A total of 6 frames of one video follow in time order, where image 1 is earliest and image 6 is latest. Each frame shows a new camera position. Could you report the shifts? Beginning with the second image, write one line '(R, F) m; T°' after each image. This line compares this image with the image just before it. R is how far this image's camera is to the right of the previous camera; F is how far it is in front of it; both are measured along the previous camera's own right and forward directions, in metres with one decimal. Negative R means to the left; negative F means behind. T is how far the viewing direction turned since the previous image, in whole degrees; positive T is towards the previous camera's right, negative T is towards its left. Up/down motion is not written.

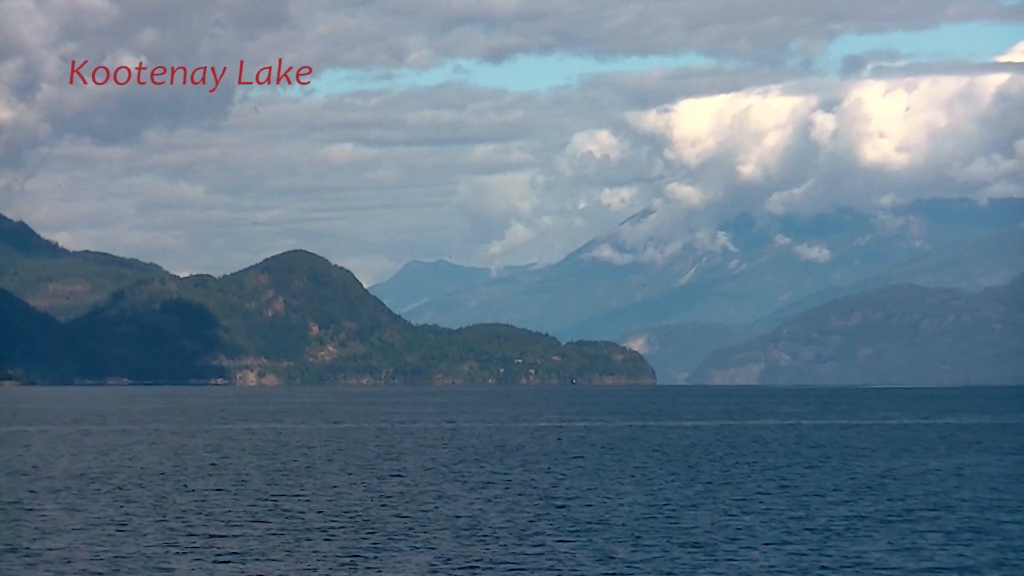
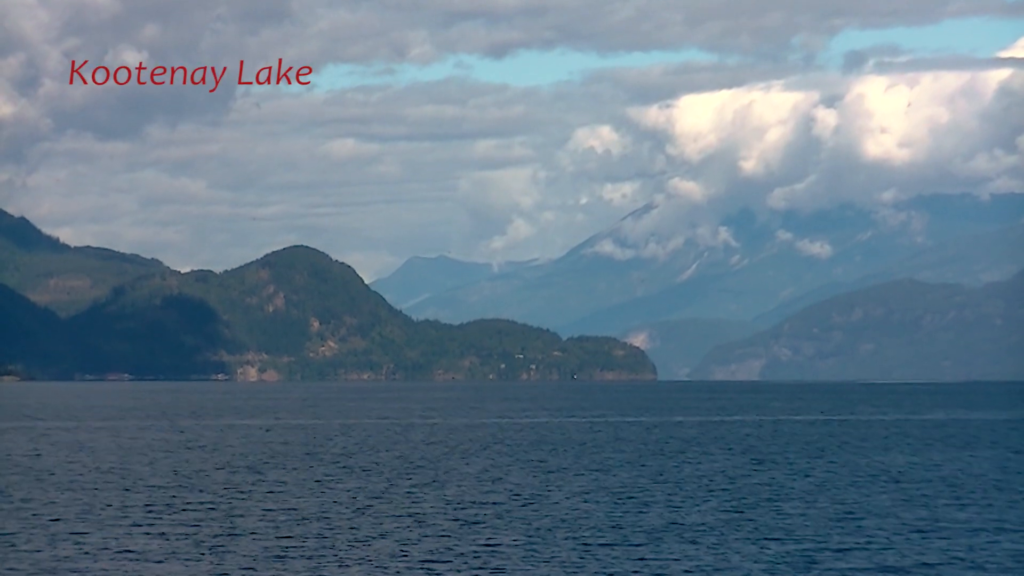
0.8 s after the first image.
(+2.8, -0.2) m; 0°
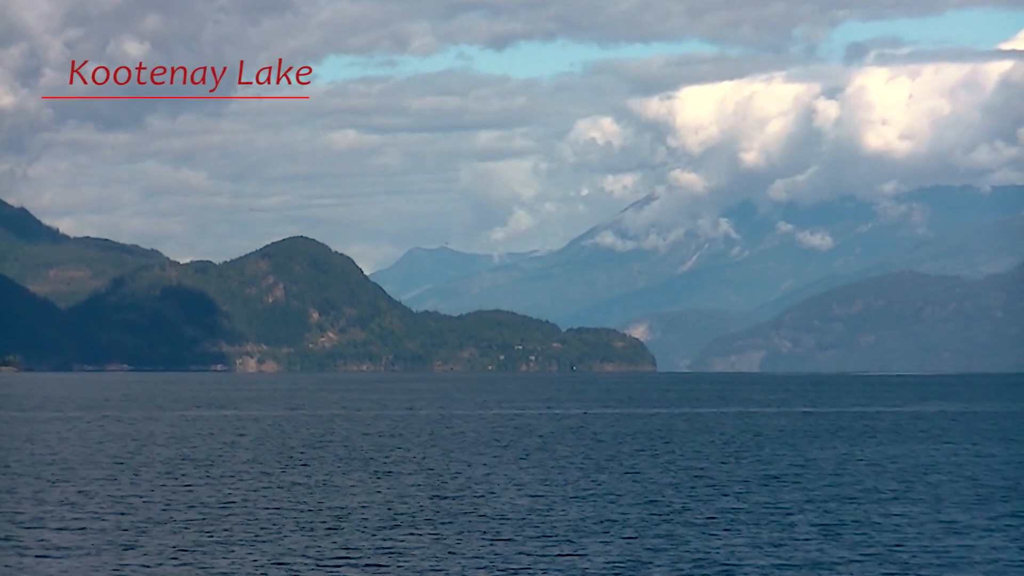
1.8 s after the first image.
(+2.8, -0.1) m; 0°
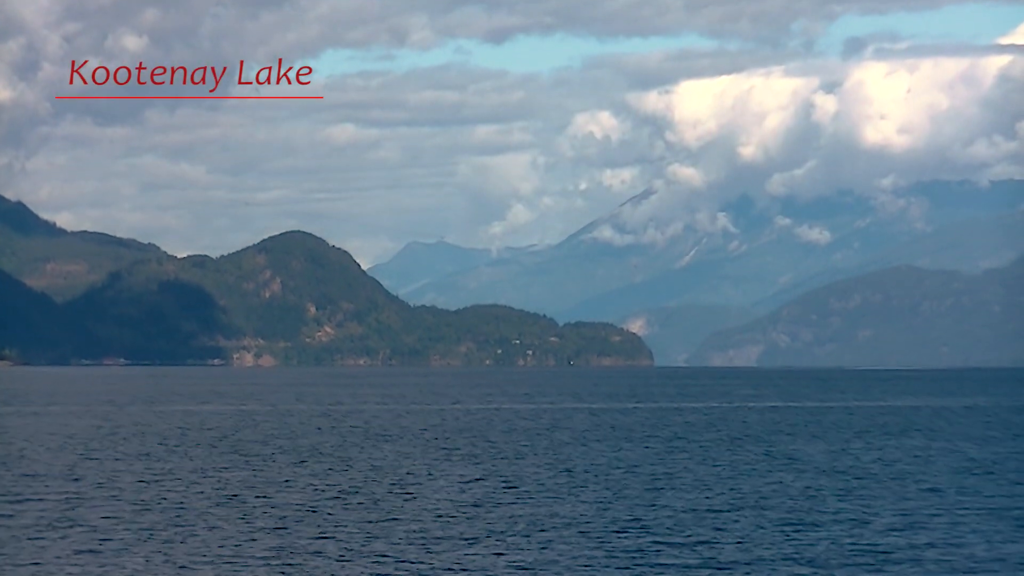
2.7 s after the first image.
(+2.0, 0.0) m; 0°
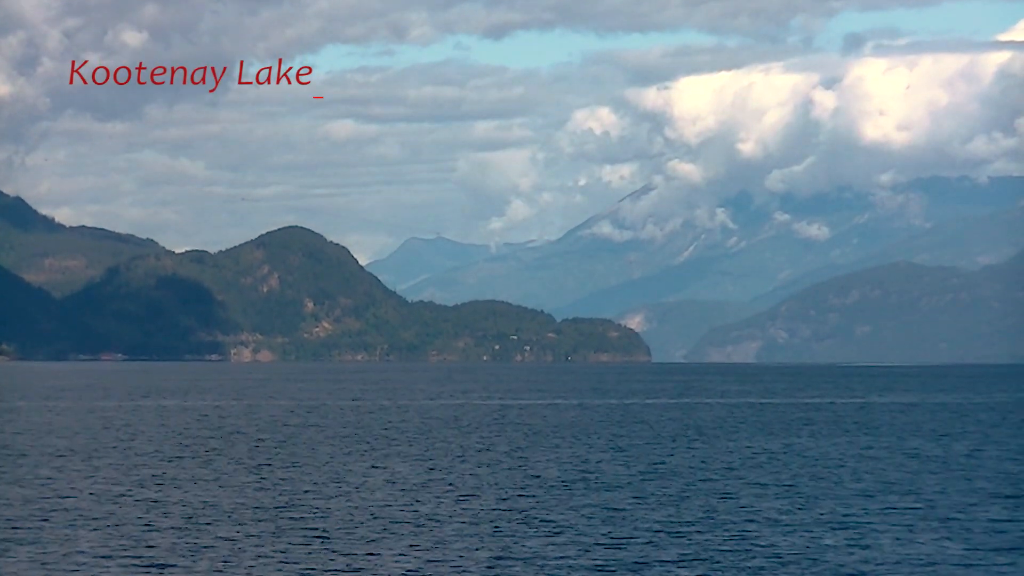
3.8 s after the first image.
(+2.8, -0.2) m; 0°
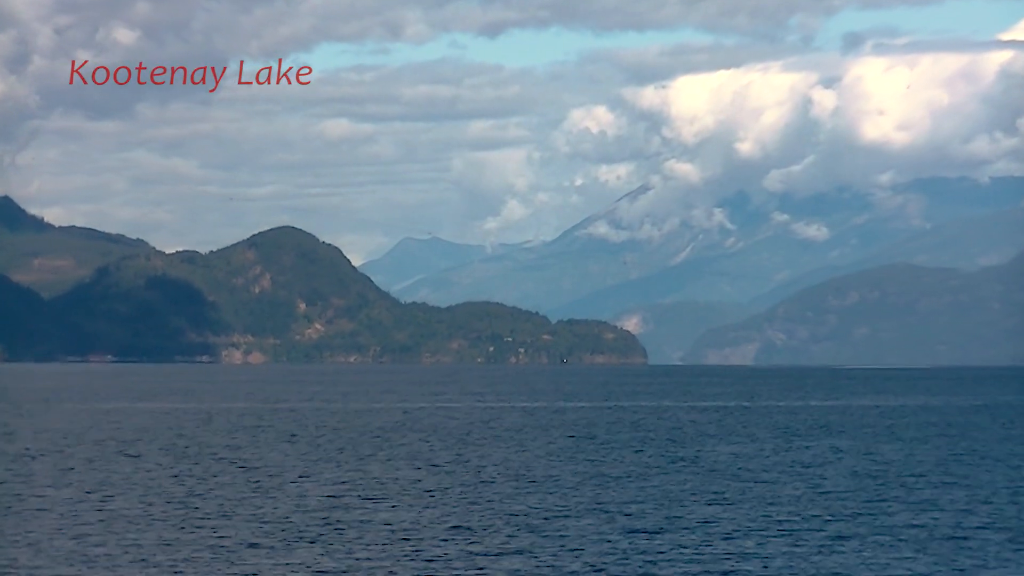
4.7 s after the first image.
(+1.3, +4.6) m; 0°
